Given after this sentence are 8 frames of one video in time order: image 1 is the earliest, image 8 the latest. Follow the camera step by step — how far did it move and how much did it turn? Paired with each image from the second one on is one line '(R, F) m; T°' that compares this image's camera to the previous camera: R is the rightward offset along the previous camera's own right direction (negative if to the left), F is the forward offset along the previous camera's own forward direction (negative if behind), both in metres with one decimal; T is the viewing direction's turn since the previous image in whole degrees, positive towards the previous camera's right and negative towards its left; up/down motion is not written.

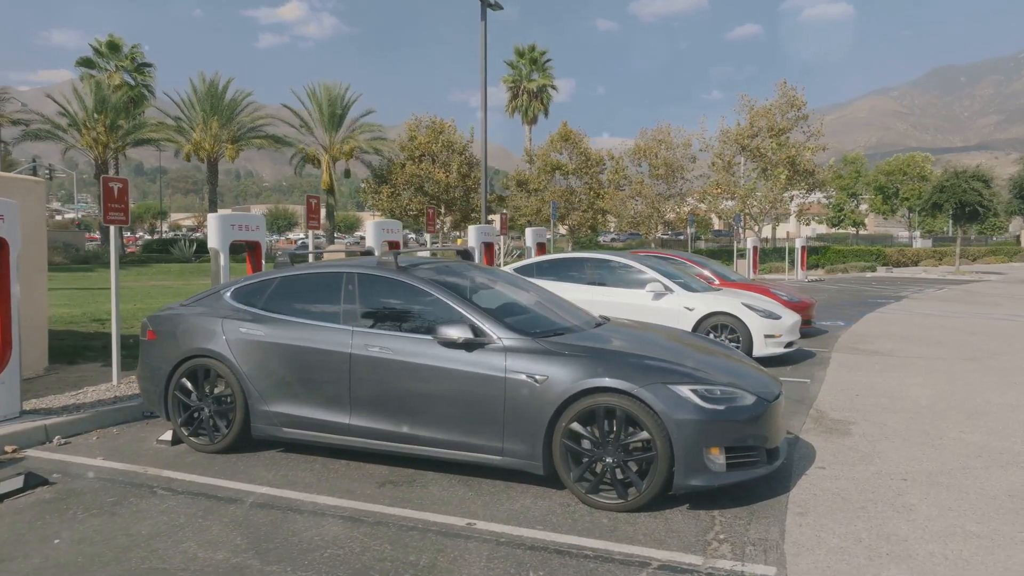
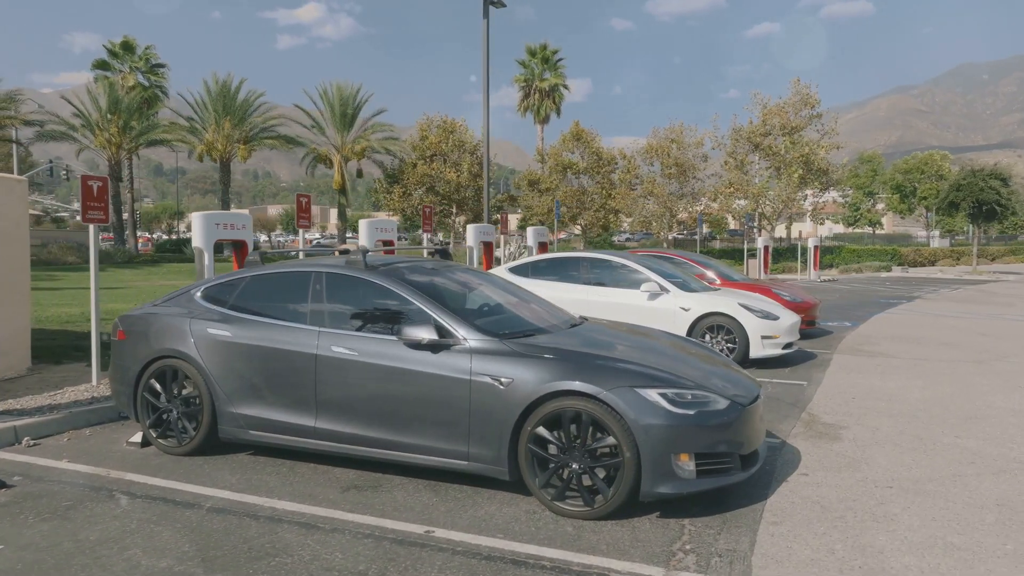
(+0.3, +0.2) m; -1°
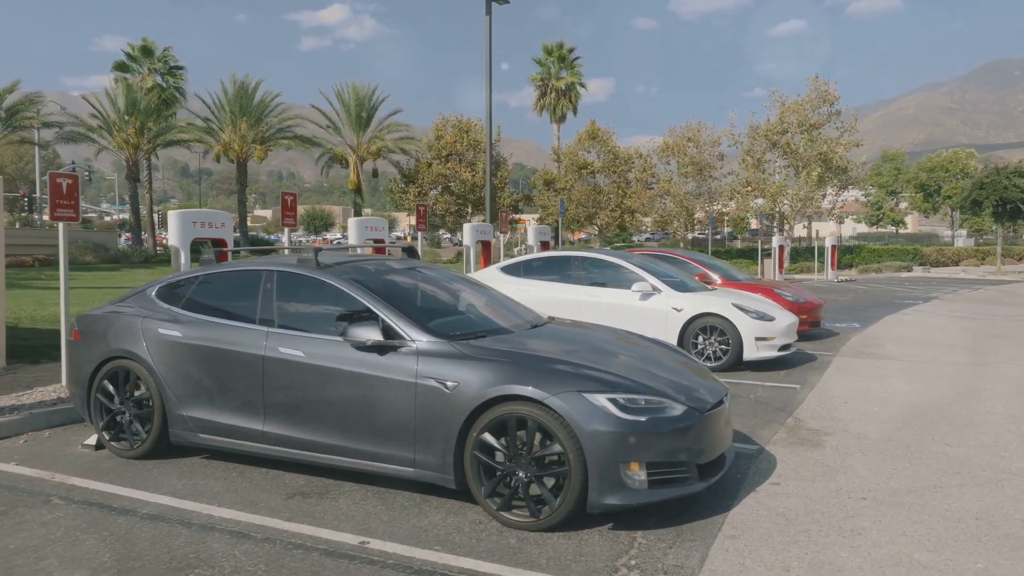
(+0.4, +0.2) m; -2°
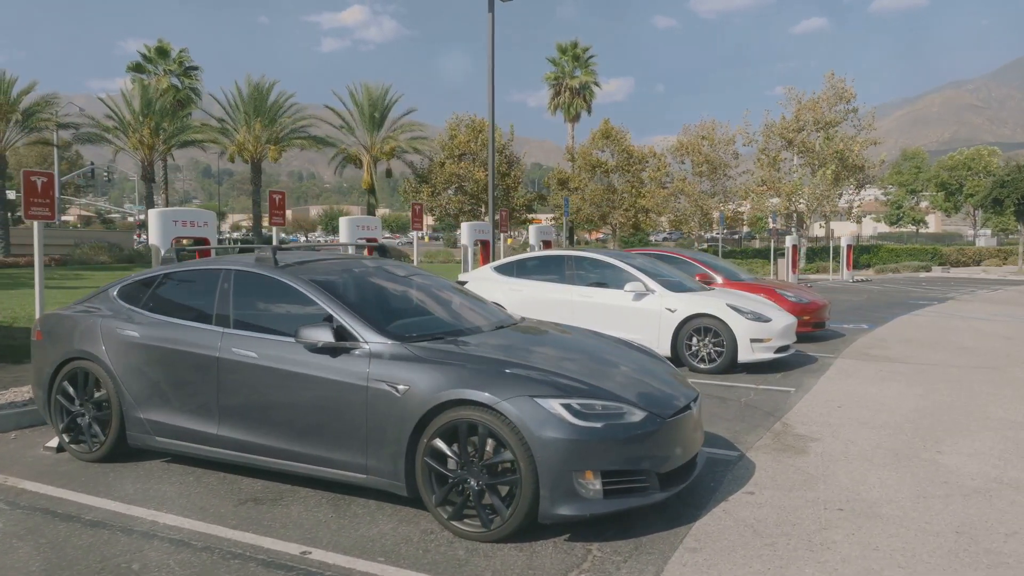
(+0.4, +0.2) m; -1°
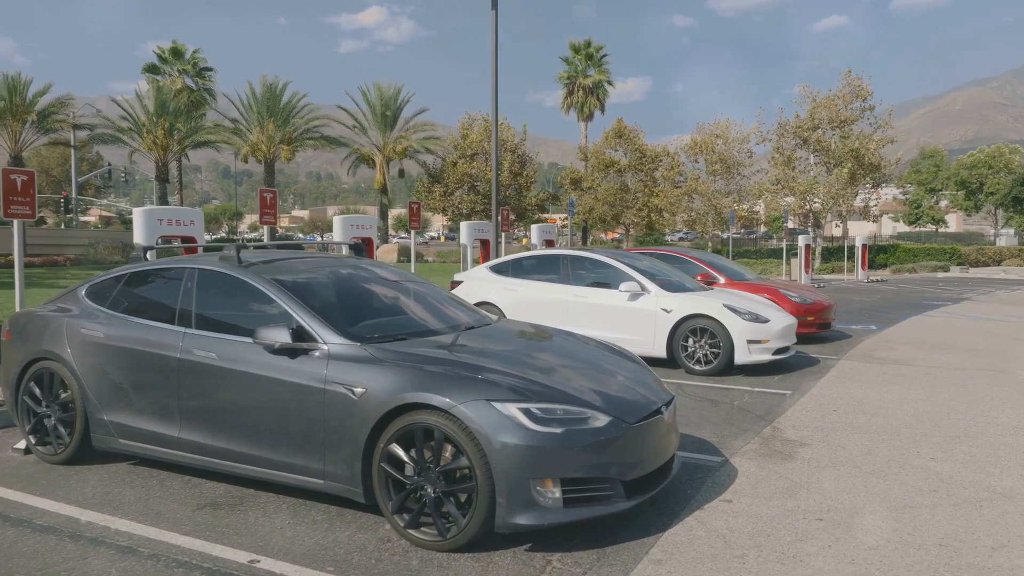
(+0.3, +0.2) m; -1°
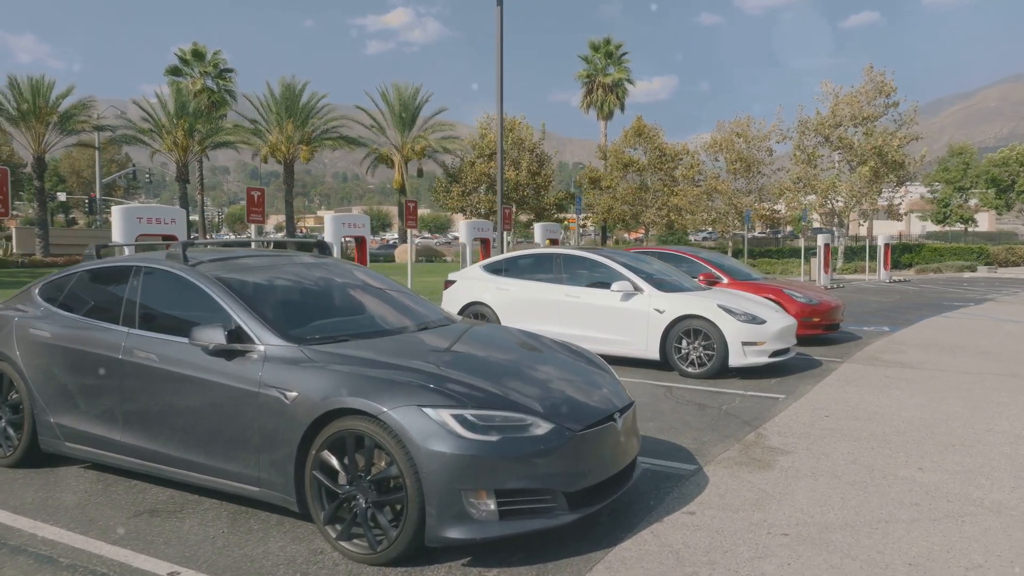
(+0.4, +0.2) m; -2°
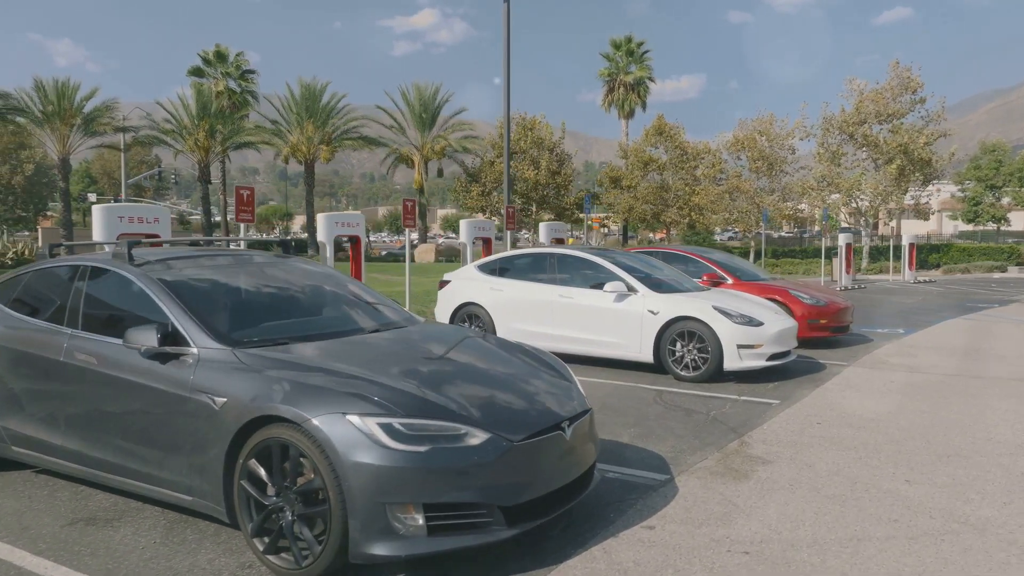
(+0.4, +0.2) m; -2°
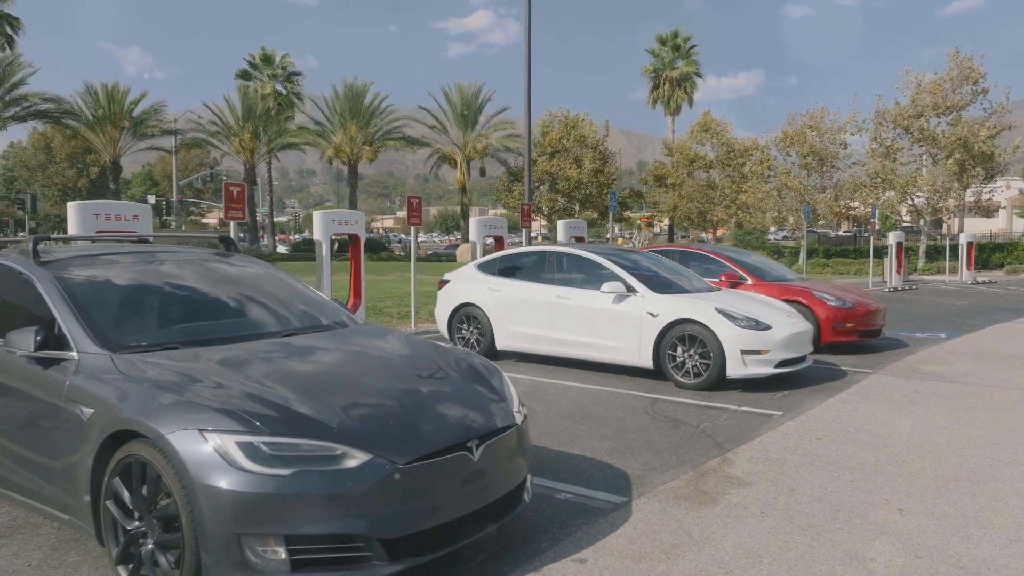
(+0.7, +0.5) m; -4°
